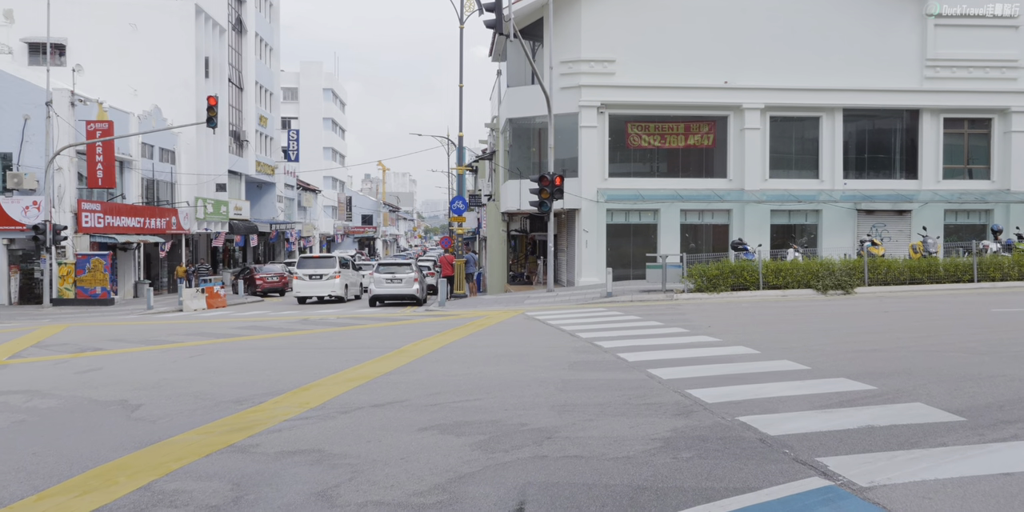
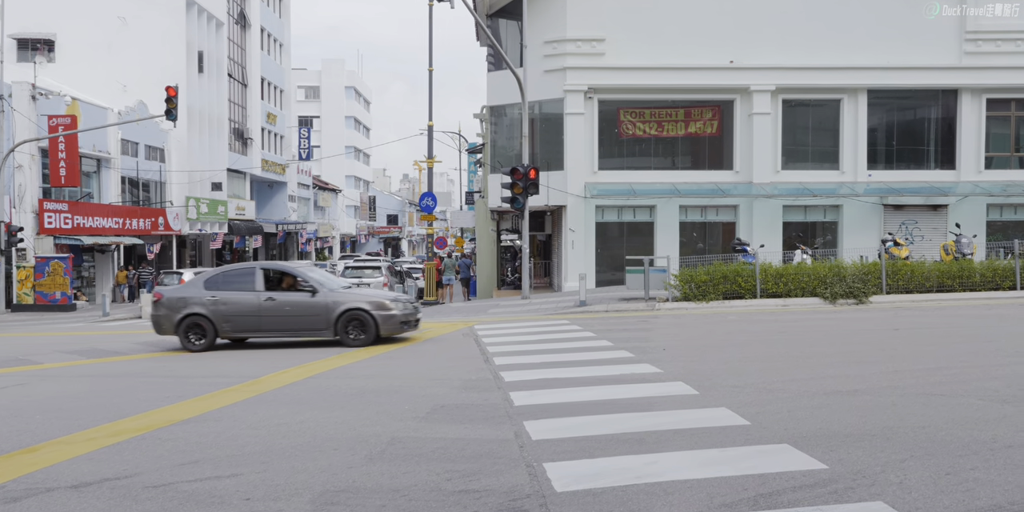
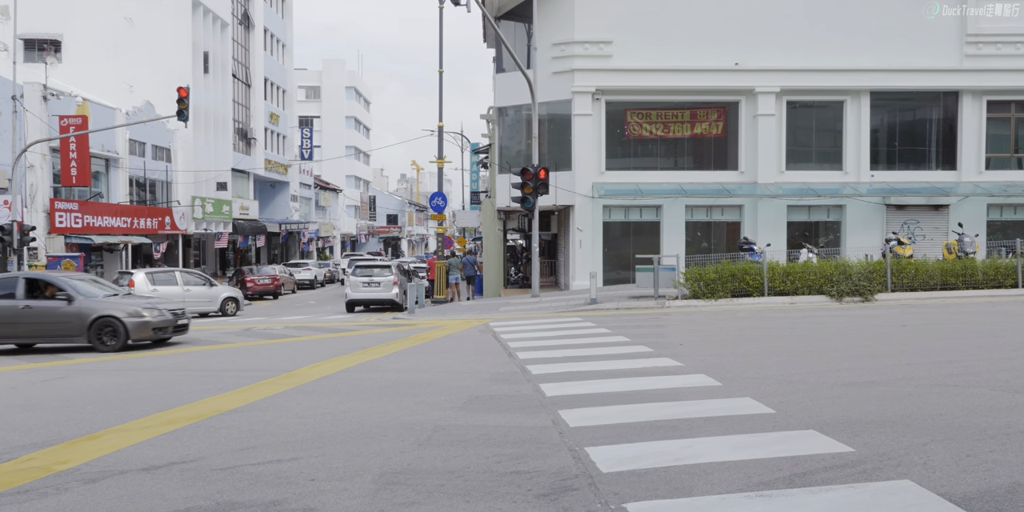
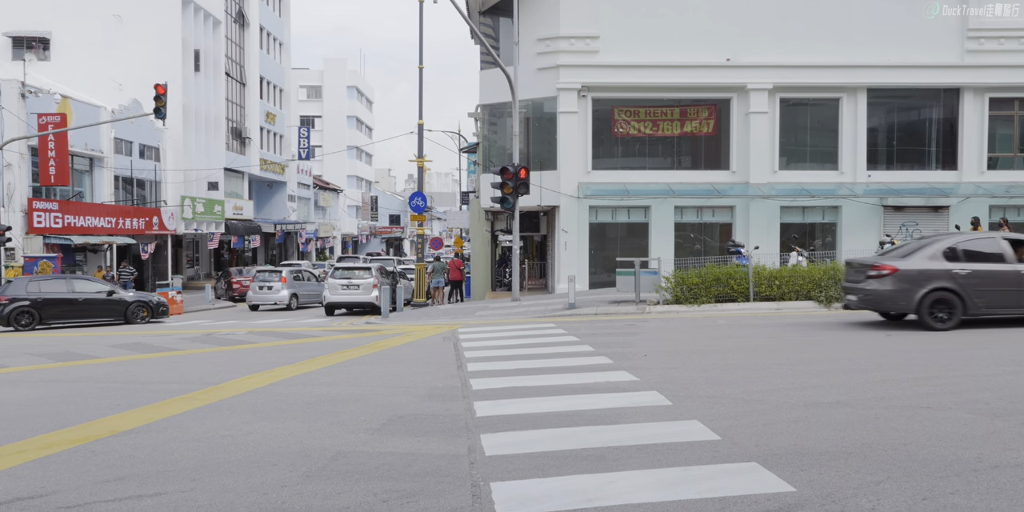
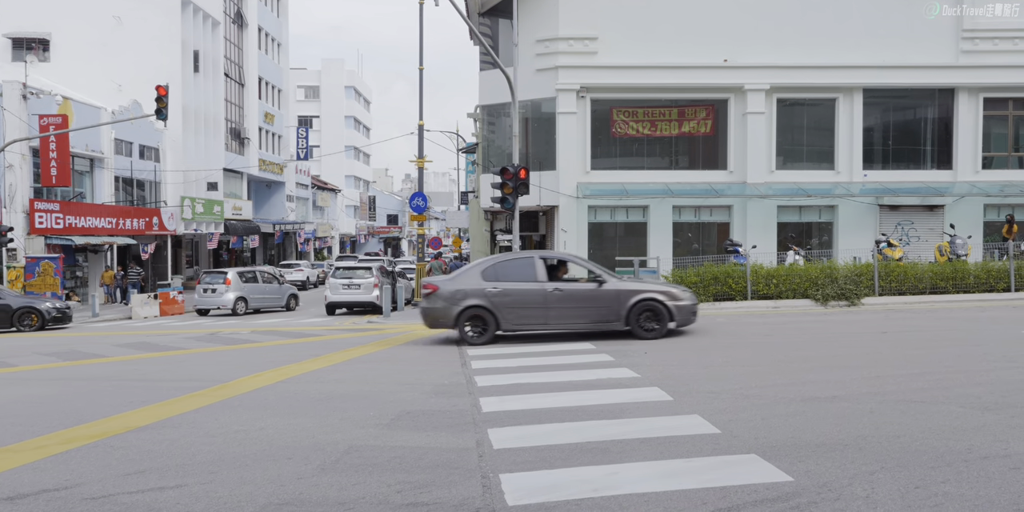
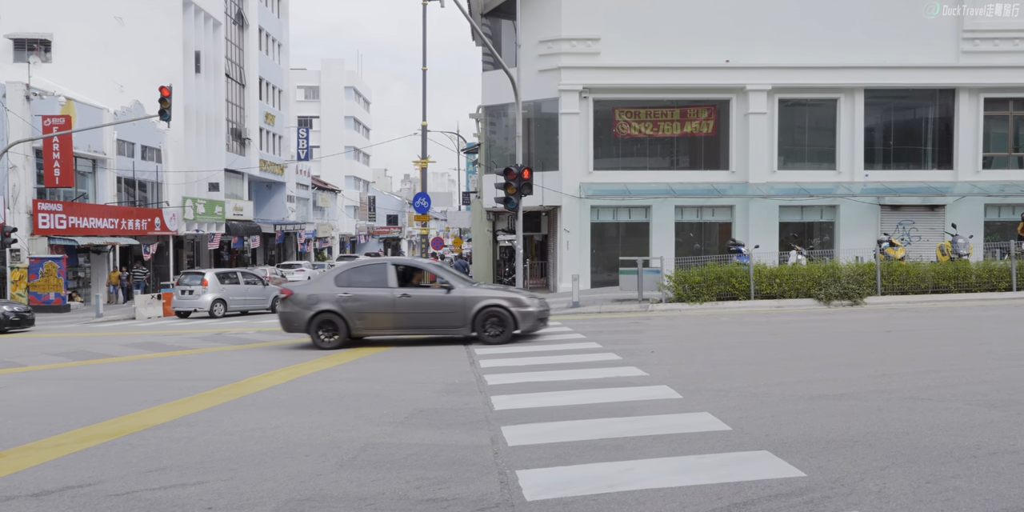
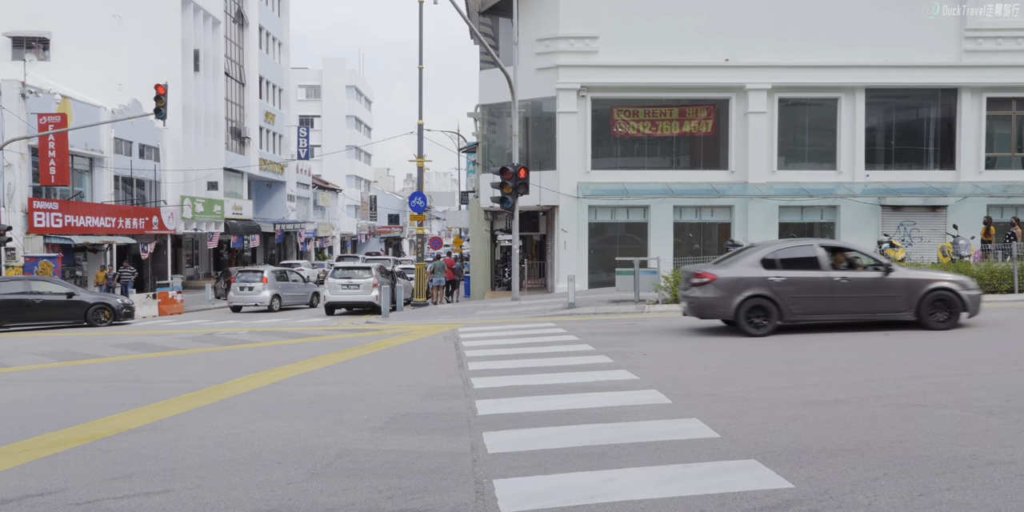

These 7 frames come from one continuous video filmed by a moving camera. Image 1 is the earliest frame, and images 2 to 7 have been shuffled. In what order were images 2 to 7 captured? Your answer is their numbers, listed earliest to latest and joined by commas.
3, 2, 6, 5, 7, 4
